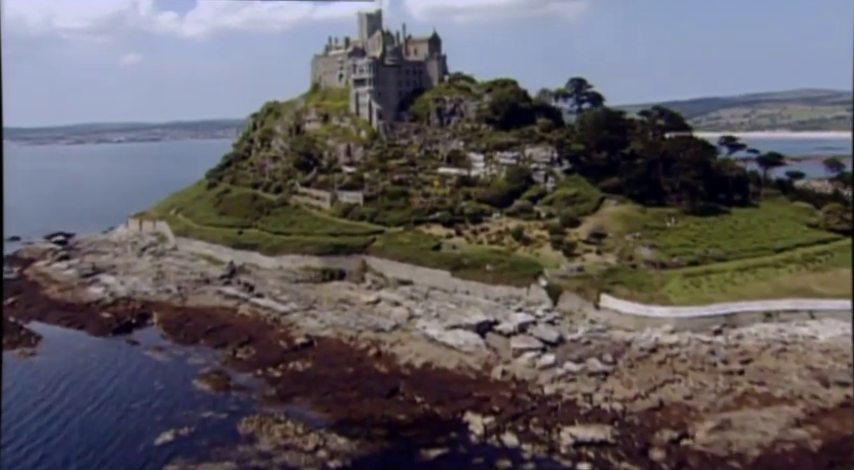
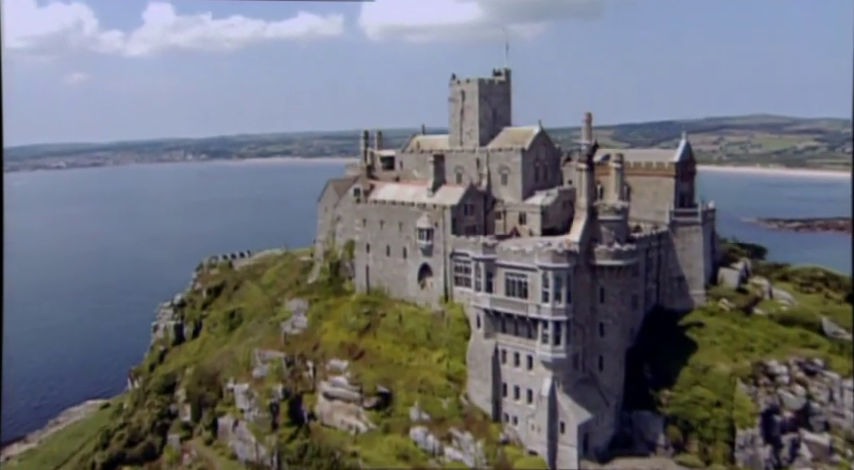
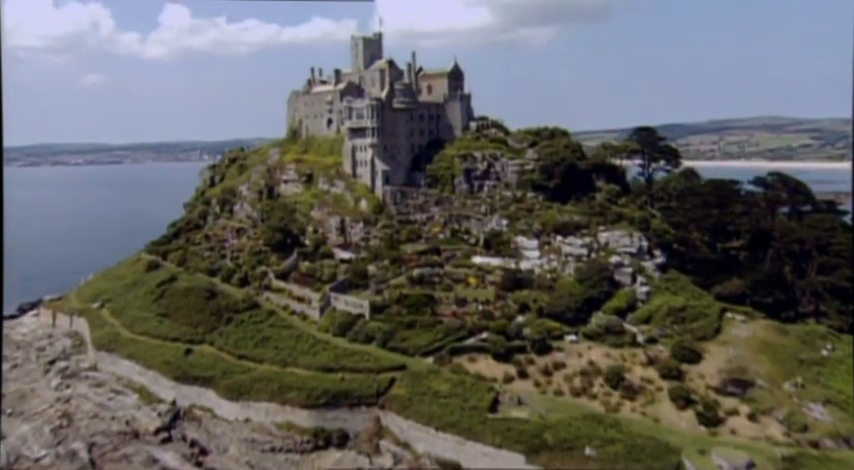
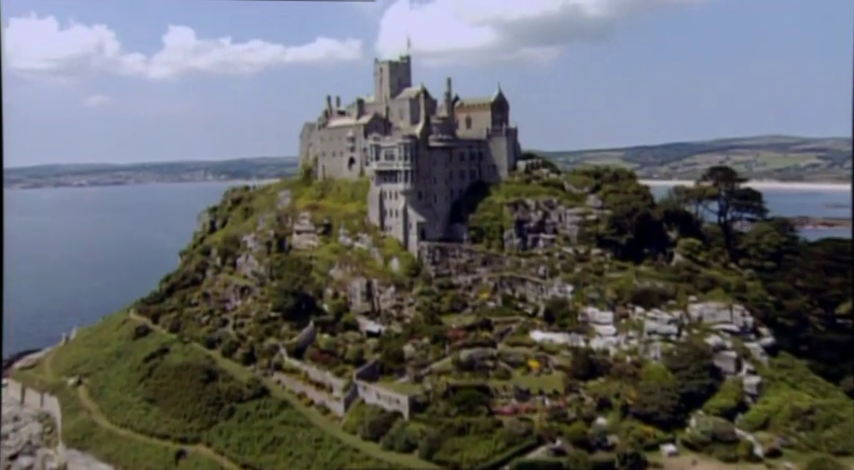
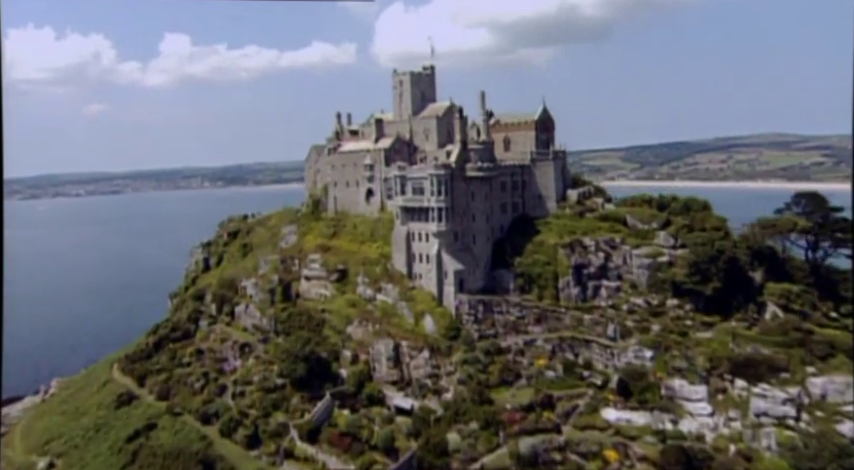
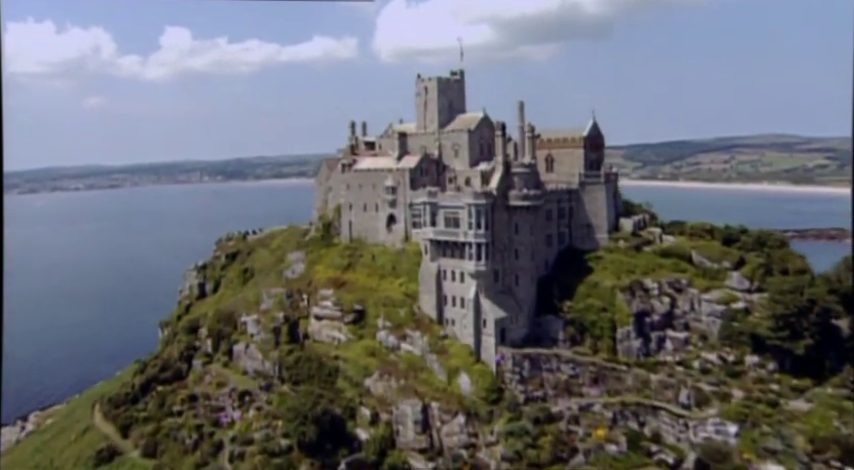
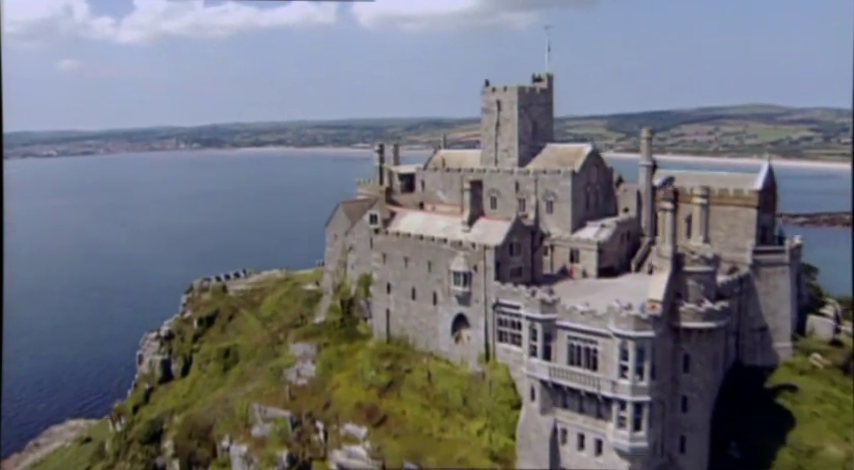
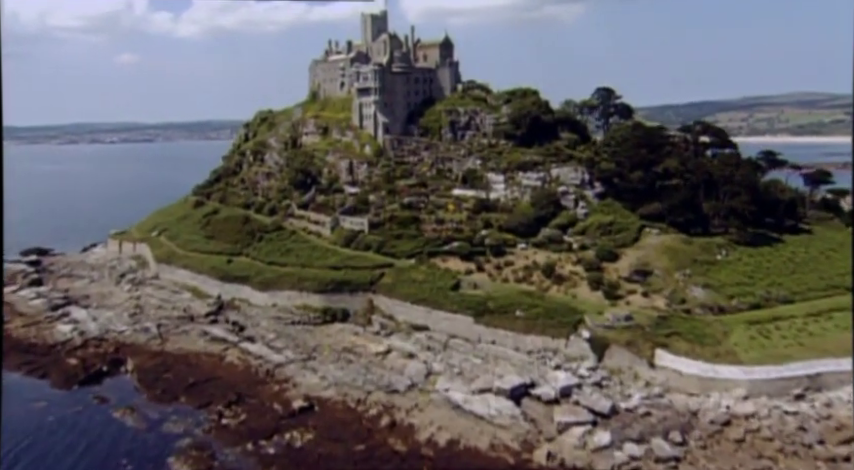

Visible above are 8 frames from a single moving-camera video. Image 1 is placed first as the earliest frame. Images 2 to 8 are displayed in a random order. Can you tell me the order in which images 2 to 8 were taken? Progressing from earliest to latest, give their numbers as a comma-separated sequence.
8, 3, 4, 5, 6, 2, 7
